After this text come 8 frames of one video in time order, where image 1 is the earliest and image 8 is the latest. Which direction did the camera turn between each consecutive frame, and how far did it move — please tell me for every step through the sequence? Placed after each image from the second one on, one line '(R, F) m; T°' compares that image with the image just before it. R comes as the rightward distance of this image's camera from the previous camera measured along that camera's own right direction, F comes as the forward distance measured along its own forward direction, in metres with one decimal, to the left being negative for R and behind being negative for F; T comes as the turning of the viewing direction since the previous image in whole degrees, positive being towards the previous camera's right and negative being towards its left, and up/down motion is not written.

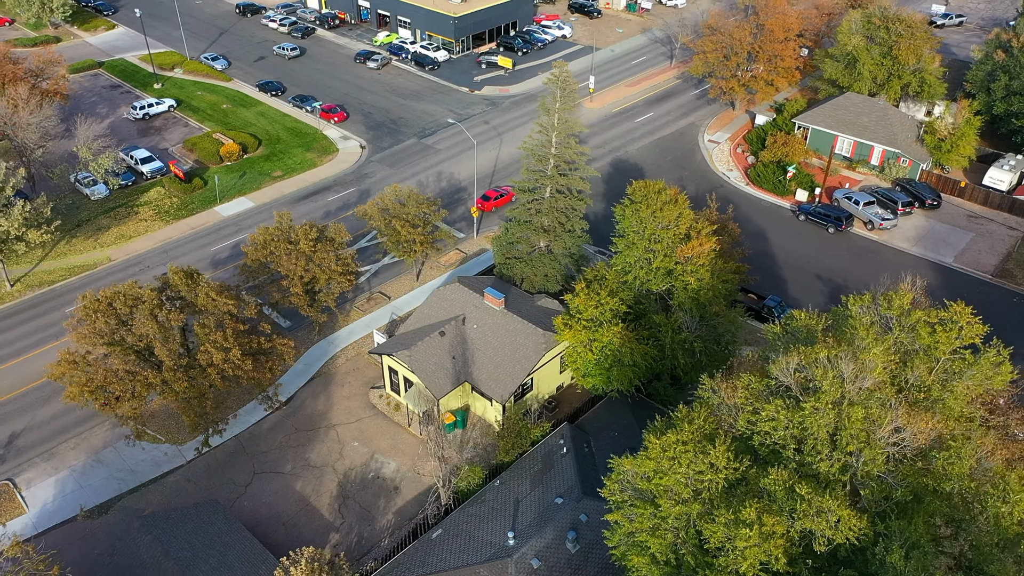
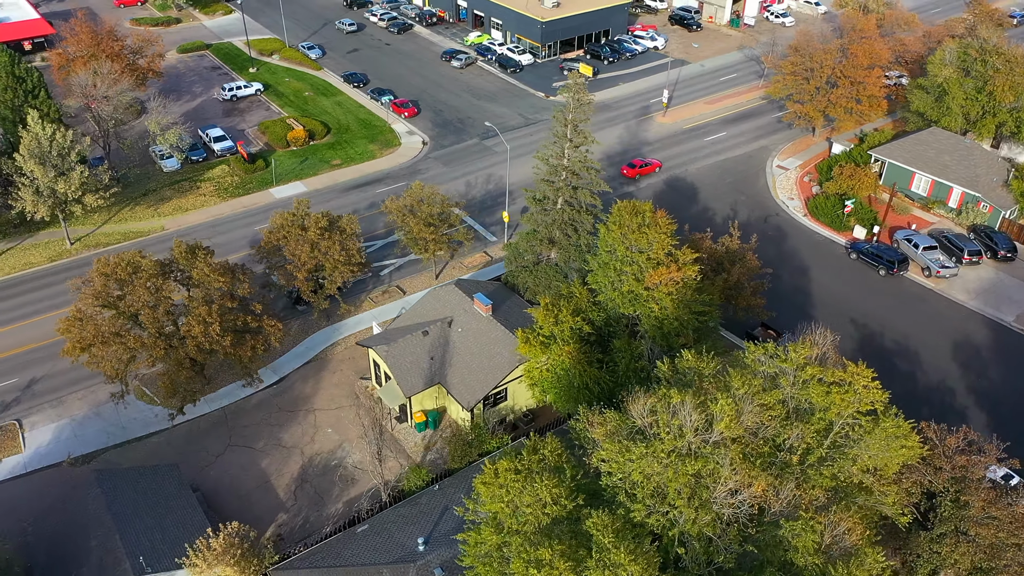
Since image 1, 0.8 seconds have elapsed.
(+5.6, +0.6) m; -9°
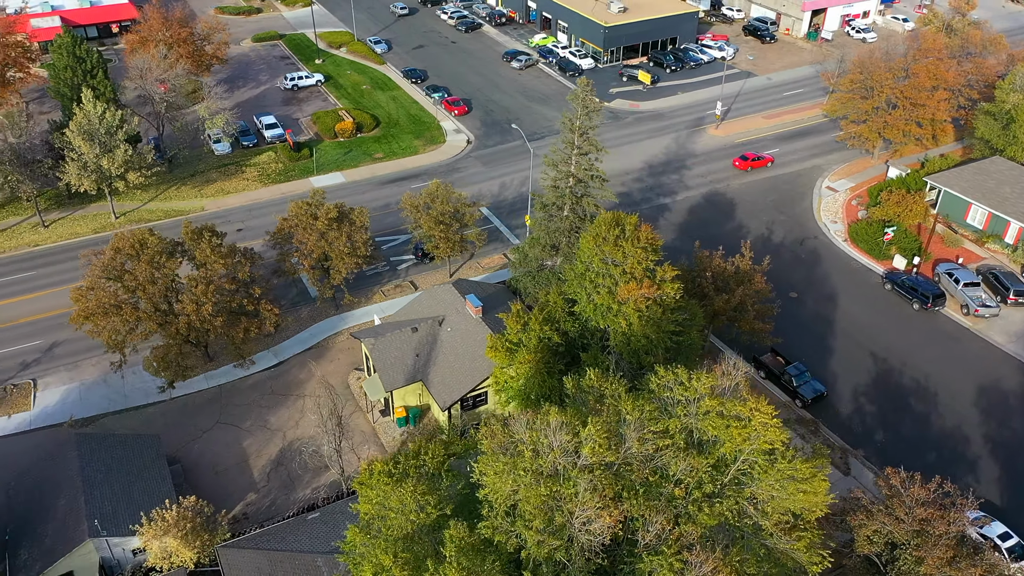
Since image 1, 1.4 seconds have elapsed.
(+4.0, +0.4) m; -6°
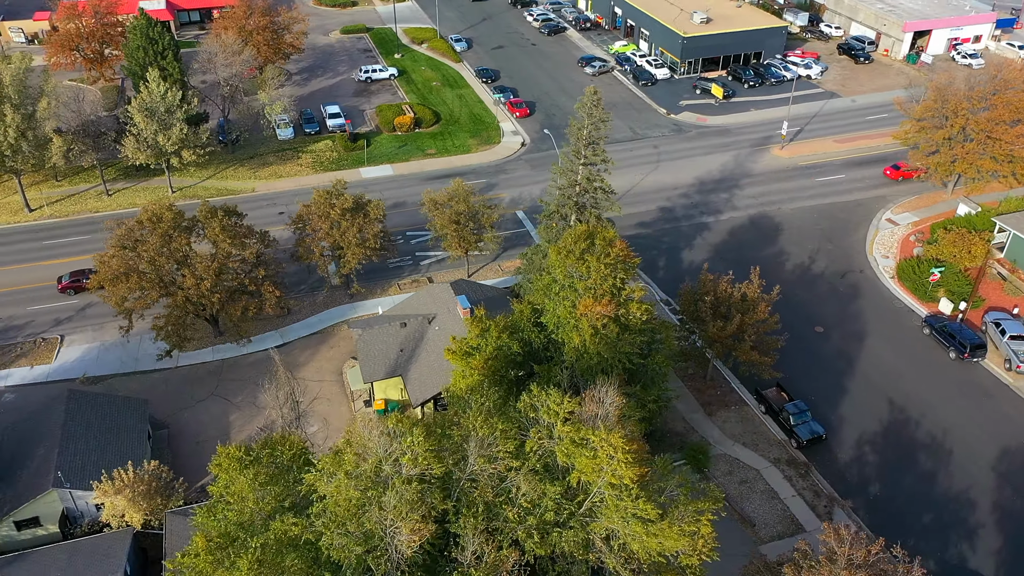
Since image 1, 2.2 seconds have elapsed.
(+5.0, +0.6) m; -8°
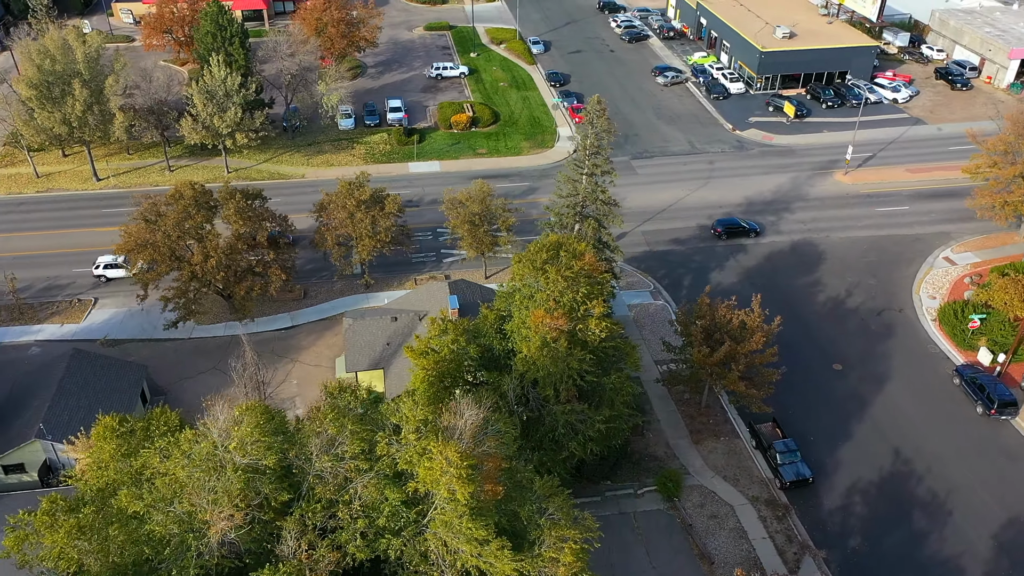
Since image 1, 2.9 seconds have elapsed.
(+4.9, +0.5) m; -8°
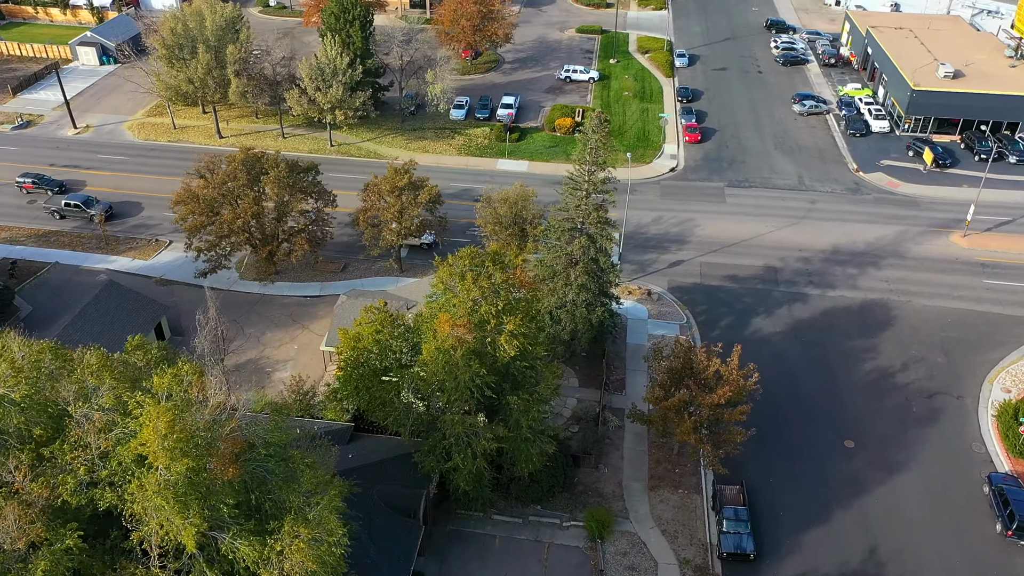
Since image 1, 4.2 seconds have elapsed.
(+8.9, +1.5) m; -14°
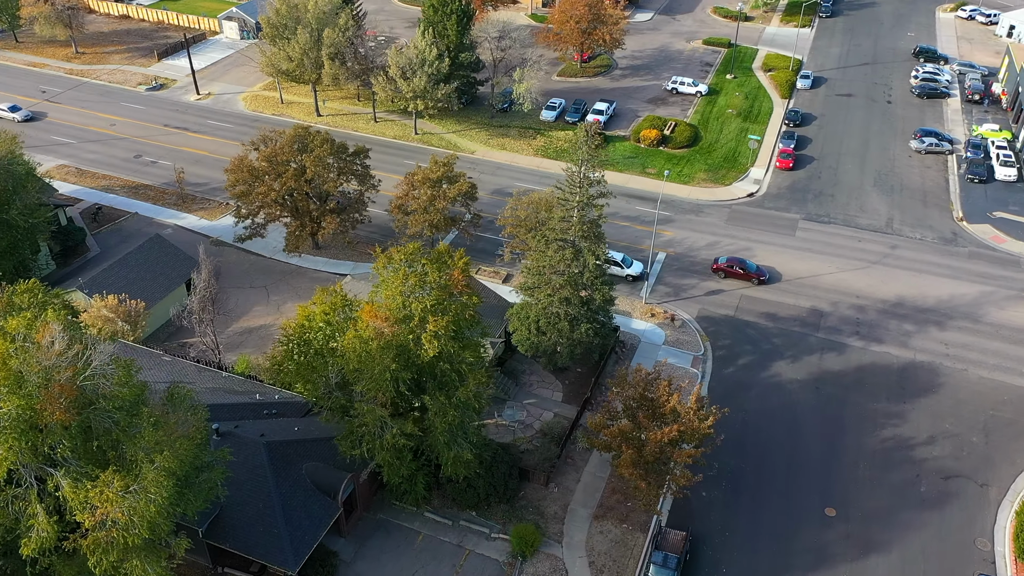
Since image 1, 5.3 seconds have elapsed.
(+7.3, +1.1) m; -12°
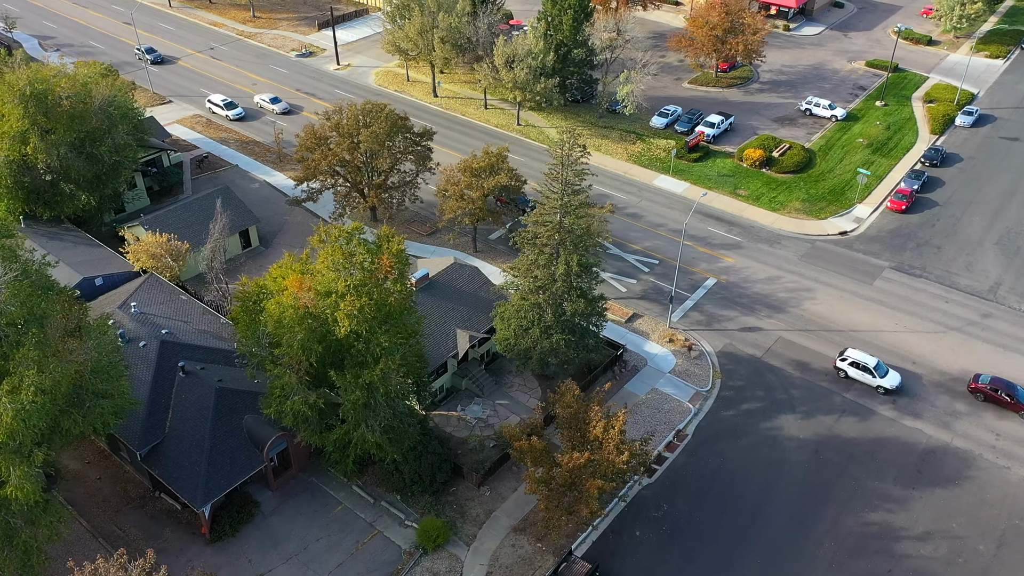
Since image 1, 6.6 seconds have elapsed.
(+8.8, +1.5) m; -14°
